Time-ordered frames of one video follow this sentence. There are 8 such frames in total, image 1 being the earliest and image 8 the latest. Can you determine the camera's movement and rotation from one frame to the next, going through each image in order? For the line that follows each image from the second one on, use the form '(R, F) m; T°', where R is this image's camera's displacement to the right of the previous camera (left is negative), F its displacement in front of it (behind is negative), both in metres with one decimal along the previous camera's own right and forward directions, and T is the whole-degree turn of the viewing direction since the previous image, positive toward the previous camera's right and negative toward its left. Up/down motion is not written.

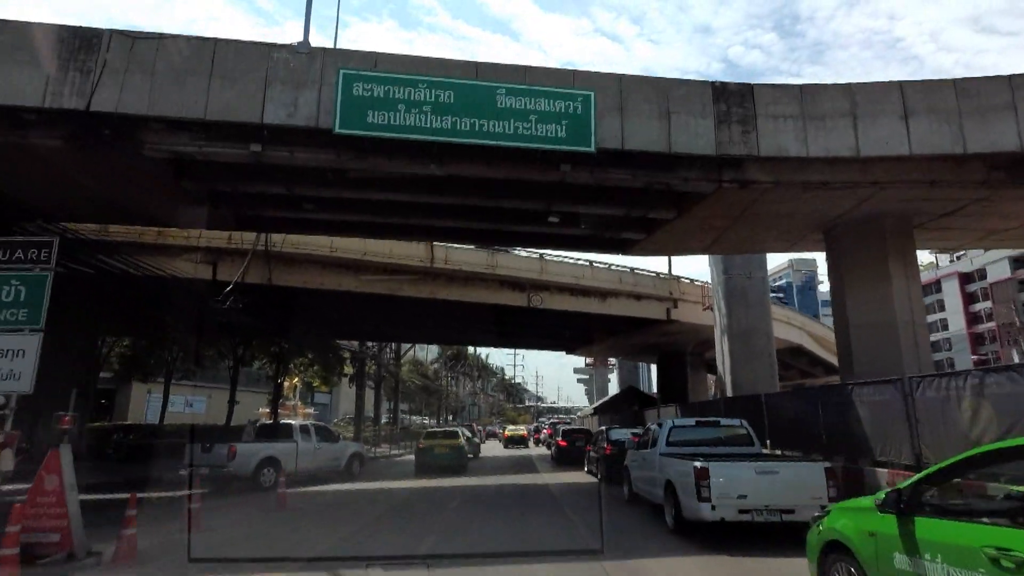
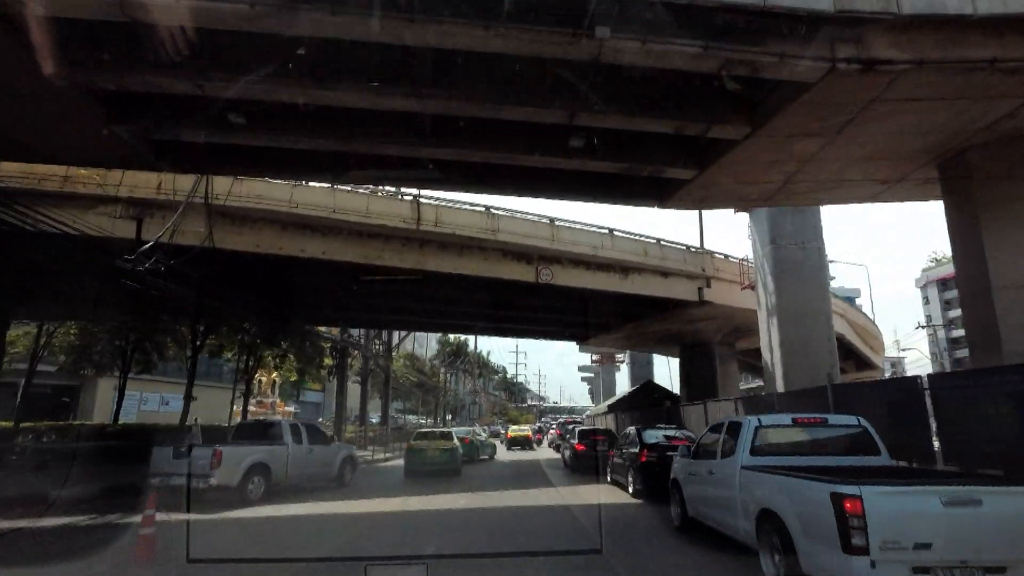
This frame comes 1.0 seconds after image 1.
(-0.1, +4.0) m; 0°
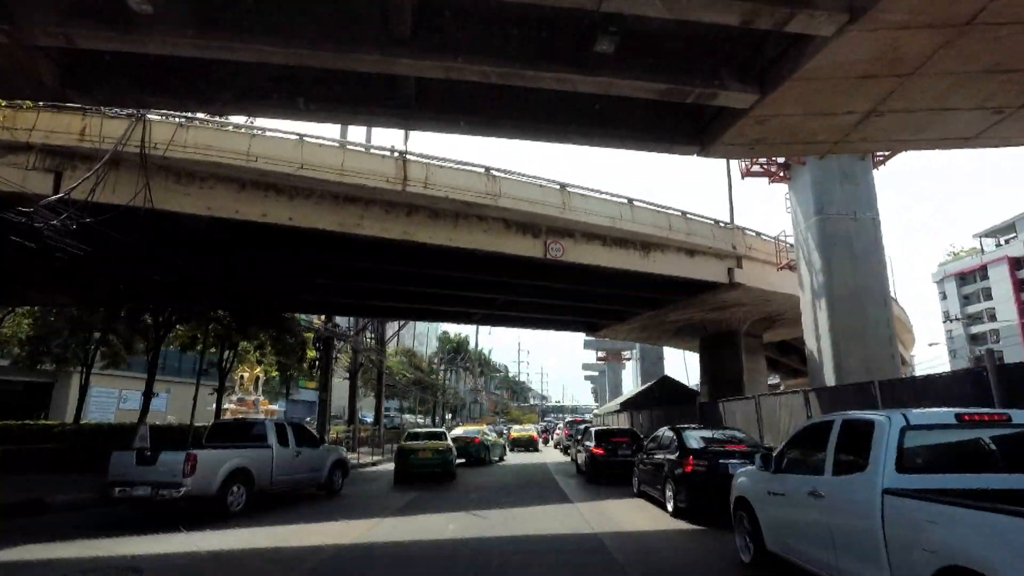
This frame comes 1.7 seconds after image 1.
(-0.1, +2.8) m; 0°
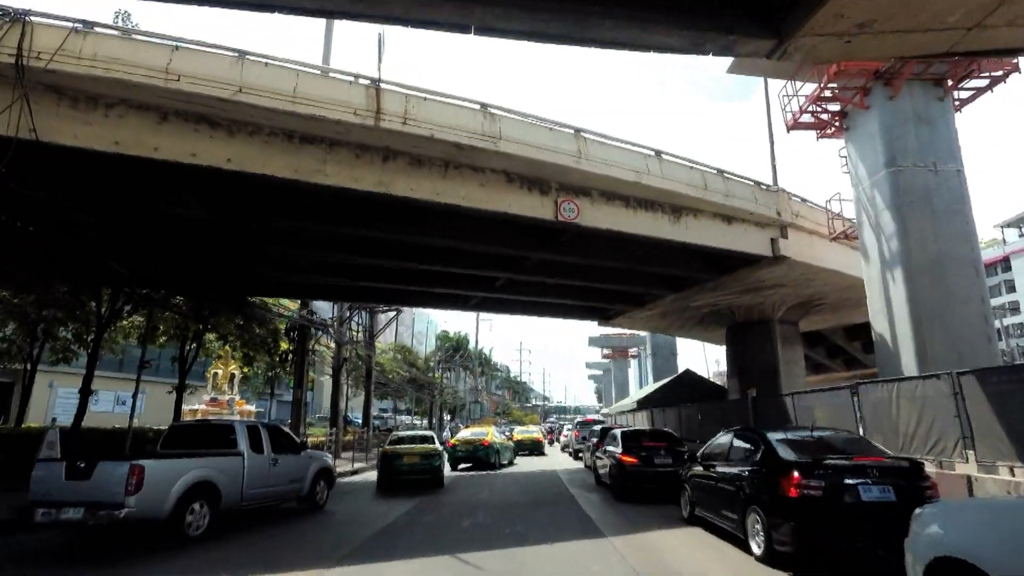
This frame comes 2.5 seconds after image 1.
(-0.1, +3.2) m; 0°
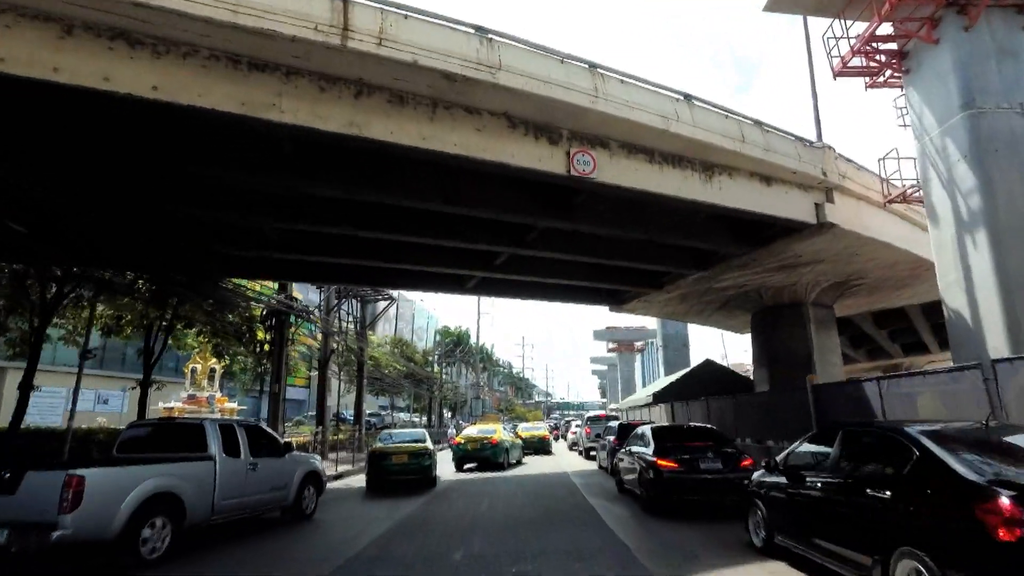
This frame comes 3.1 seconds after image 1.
(-0.1, +2.3) m; 0°
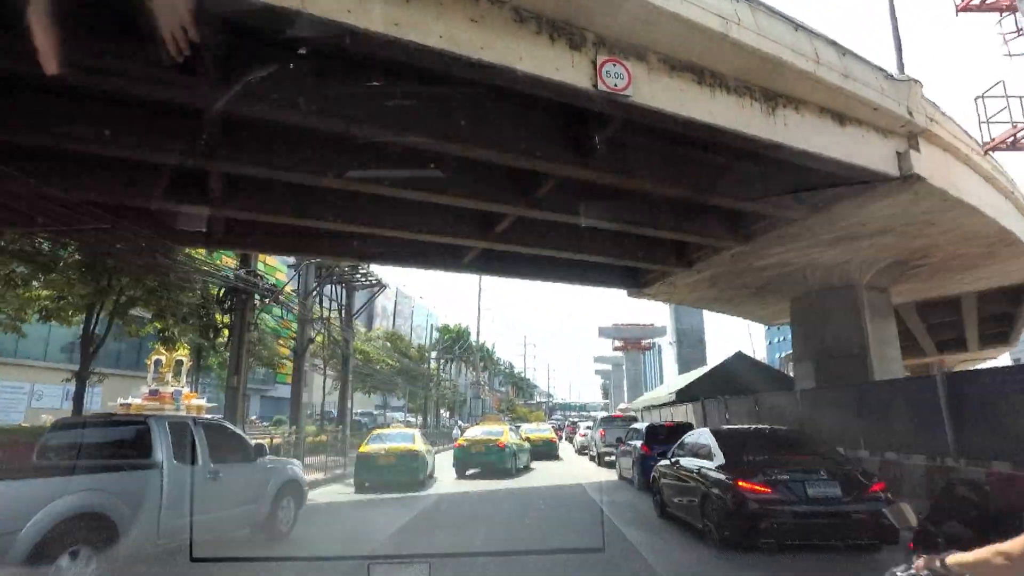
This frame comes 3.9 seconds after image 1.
(-0.1, +2.9) m; 0°
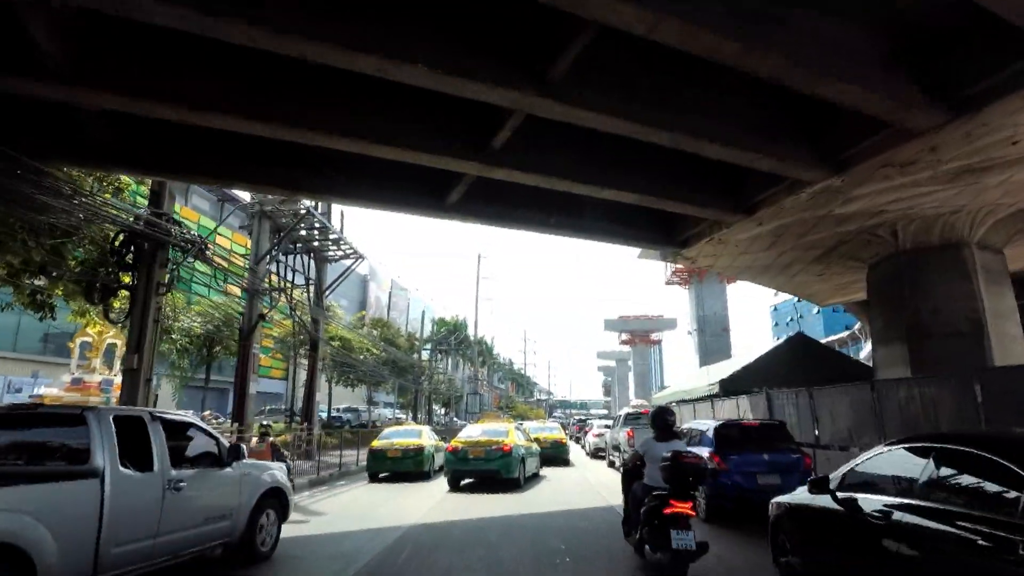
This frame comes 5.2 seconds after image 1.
(-0.1, +4.1) m; 0°
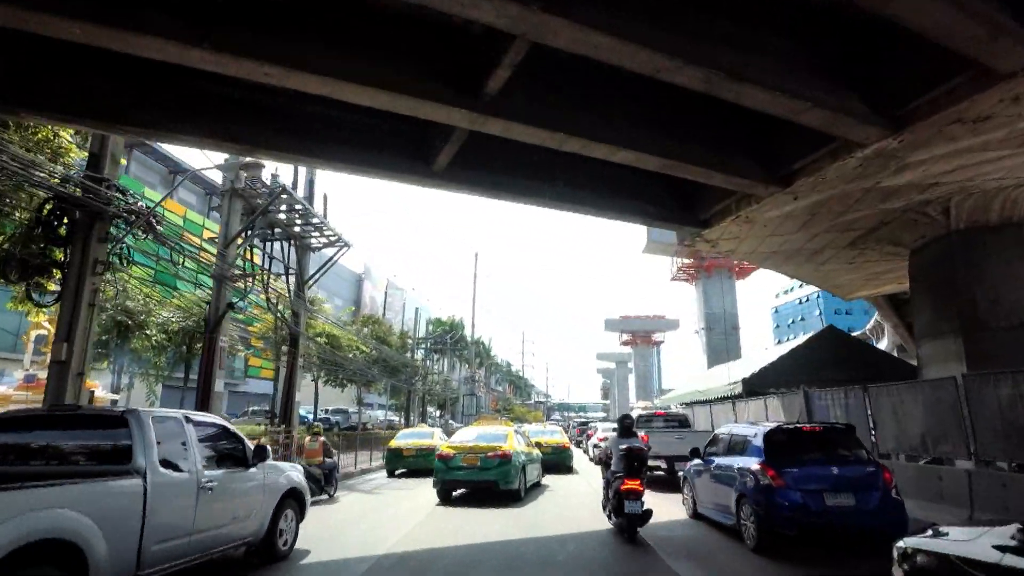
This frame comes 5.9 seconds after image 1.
(0.0, +1.7) m; 0°
